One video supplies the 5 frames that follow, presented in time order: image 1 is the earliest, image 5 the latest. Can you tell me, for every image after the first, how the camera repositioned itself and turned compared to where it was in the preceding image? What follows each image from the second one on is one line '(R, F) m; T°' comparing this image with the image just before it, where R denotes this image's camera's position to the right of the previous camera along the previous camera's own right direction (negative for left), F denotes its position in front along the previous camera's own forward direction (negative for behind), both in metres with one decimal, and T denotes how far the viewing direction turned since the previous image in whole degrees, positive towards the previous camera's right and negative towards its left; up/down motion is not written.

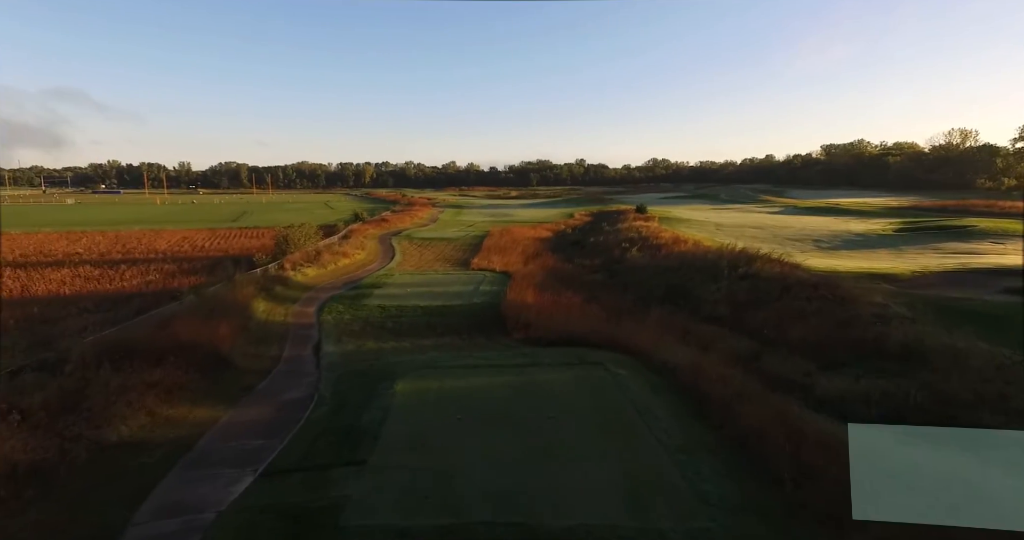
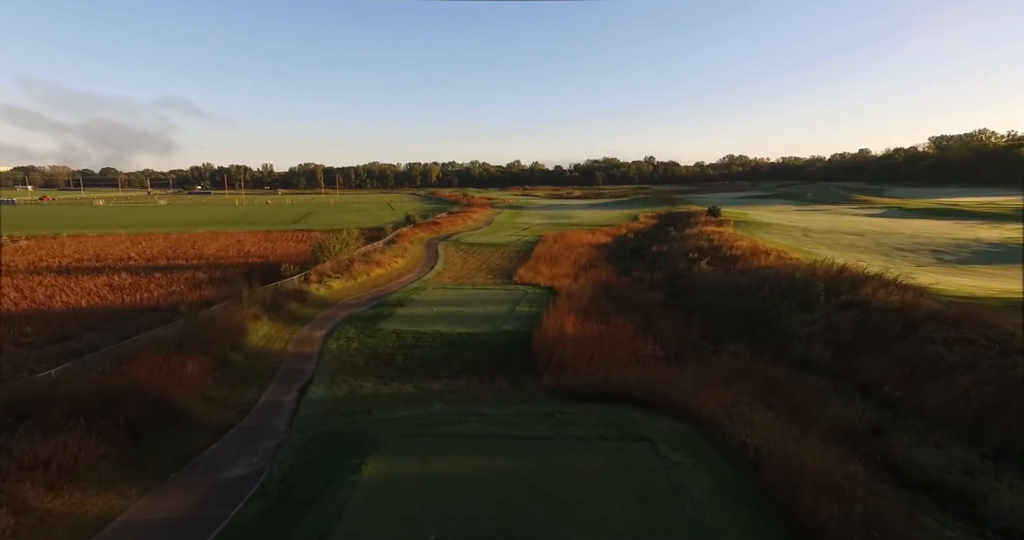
(+0.7, +3.0) m; -7°
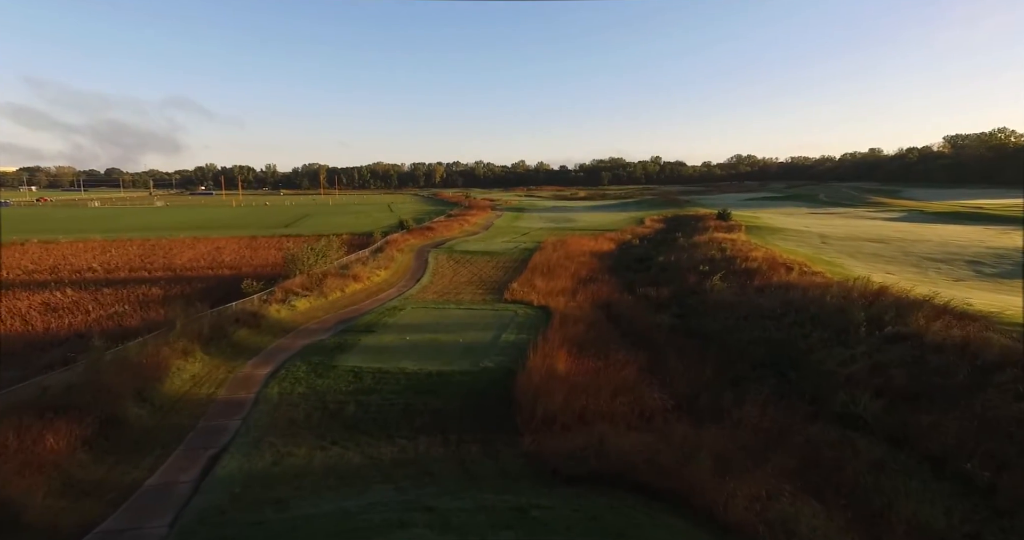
(+0.6, +2.5) m; -1°
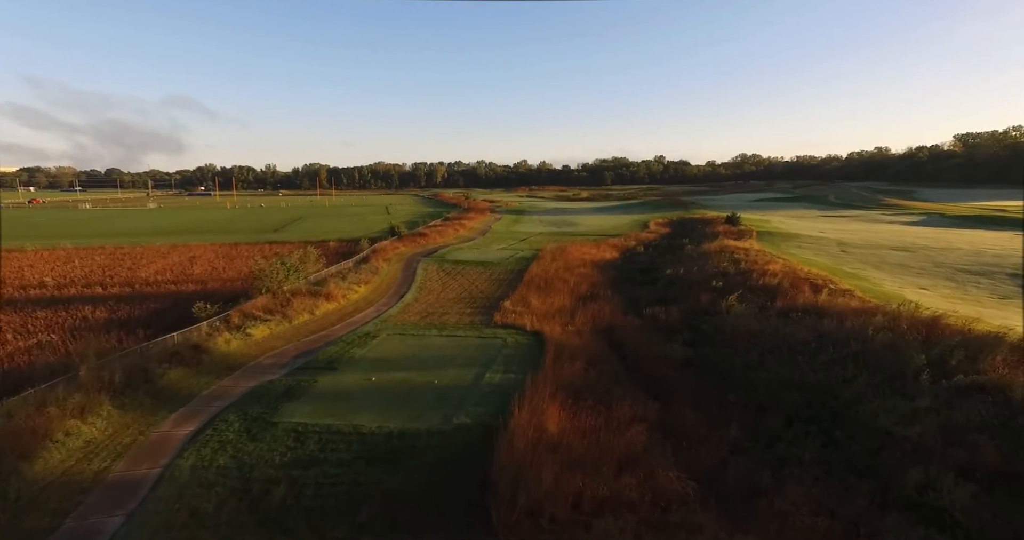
(+0.4, +2.5) m; 0°
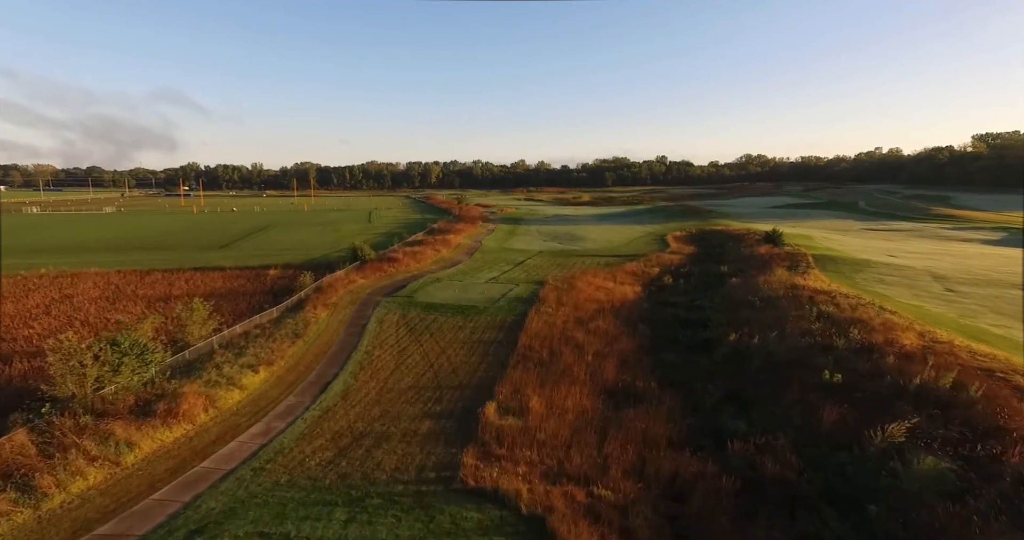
(+0.3, +9.0) m; 0°
